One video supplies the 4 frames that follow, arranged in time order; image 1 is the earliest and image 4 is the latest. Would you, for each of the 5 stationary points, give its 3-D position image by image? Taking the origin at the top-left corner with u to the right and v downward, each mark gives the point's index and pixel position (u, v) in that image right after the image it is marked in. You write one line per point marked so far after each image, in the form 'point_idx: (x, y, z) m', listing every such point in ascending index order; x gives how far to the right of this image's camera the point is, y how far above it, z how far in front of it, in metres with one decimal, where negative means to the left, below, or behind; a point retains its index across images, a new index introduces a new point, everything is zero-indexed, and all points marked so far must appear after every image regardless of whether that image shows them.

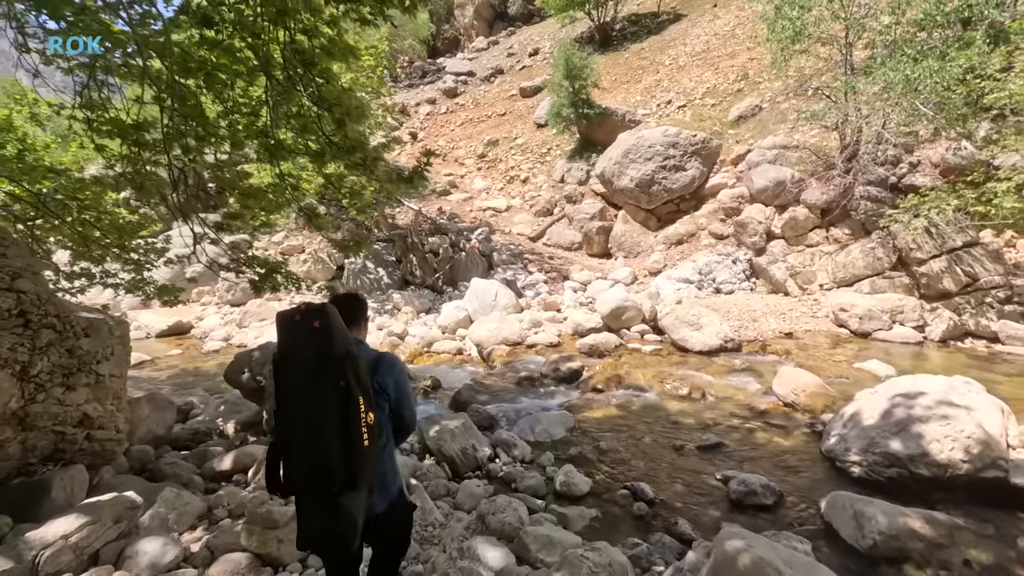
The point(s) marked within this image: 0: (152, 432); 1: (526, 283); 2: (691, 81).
0: (-4.0, -1.6, +5.9) m
1: (+0.4, +0.1, +14.0) m
2: (+6.7, +7.8, +20.0) m
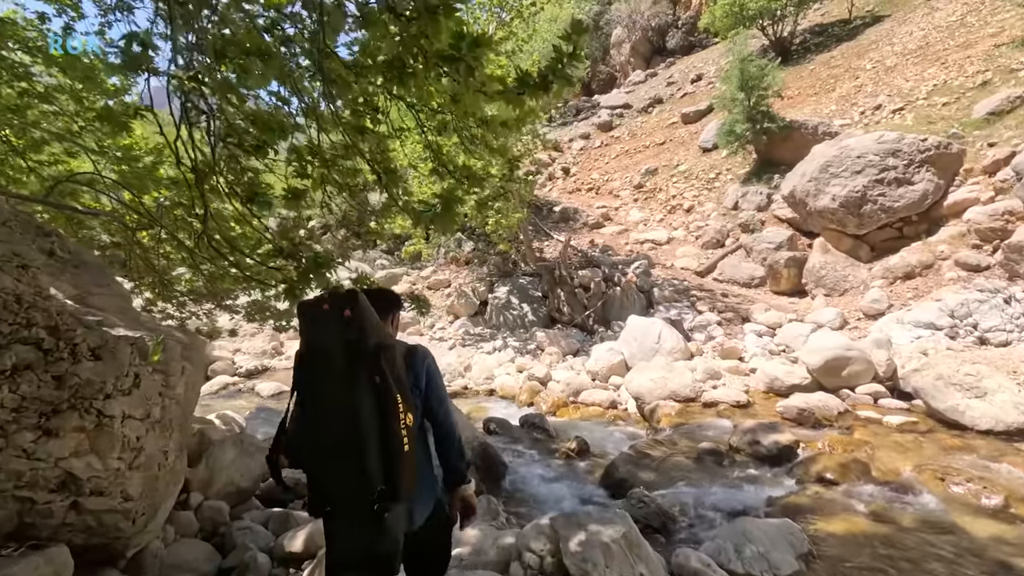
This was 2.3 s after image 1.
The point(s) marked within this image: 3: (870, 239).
0: (-2.5, -1.8, +4.8) m
1: (+4.0, -0.8, +11.5) m
2: (+12.0, +6.3, +16.1) m
3: (+8.4, +1.2, +12.6) m
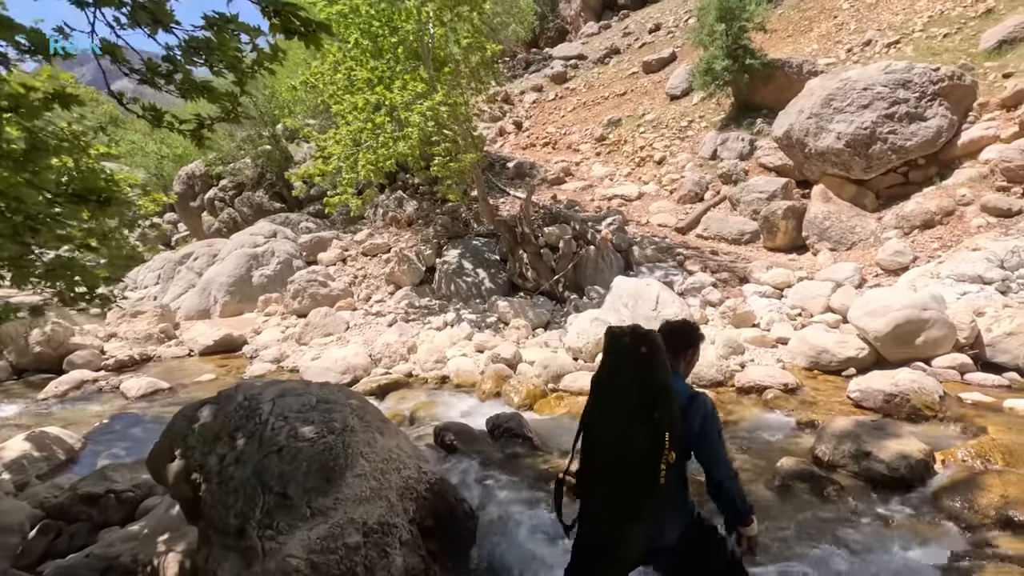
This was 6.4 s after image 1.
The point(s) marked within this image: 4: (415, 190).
0: (-2.6, -1.4, +2.3) m
1: (+3.2, 0.0, +9.6) m
2: (+10.5, +7.5, +14.6) m
3: (+7.5, +2.1, +11.0) m
4: (-2.4, +2.5, +13.4) m
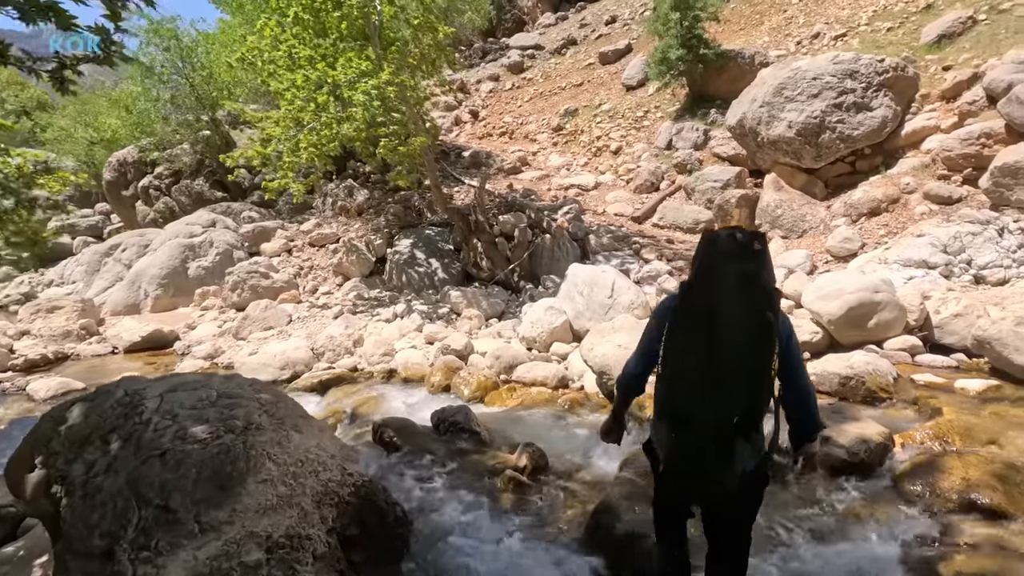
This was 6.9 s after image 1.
0: (-2.9, -1.3, +1.8) m
1: (+2.3, +0.3, +9.4) m
2: (+9.3, +7.8, +14.9) m
3: (+6.5, +2.4, +11.2) m
4: (-3.6, +2.7, +12.8) m
